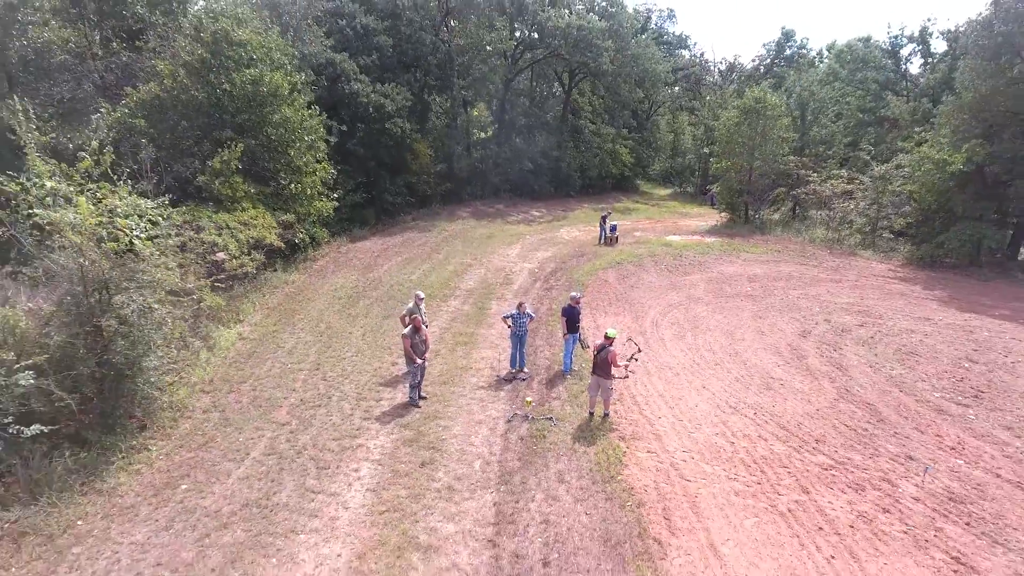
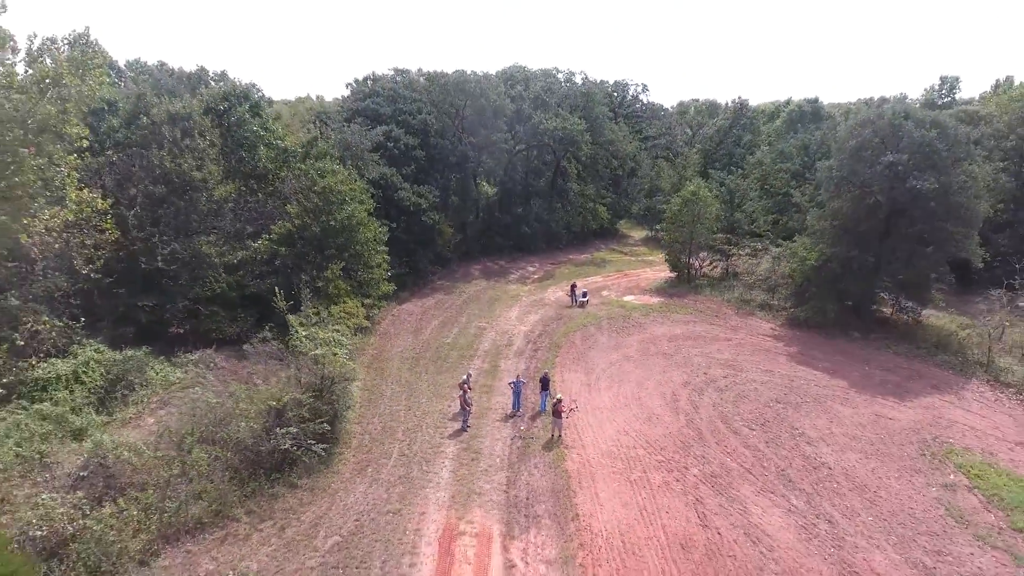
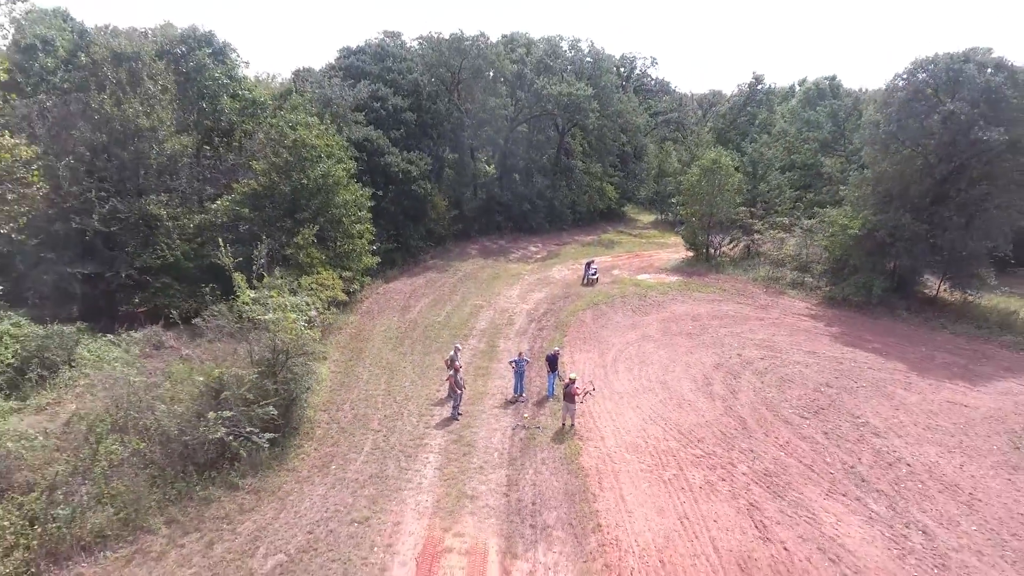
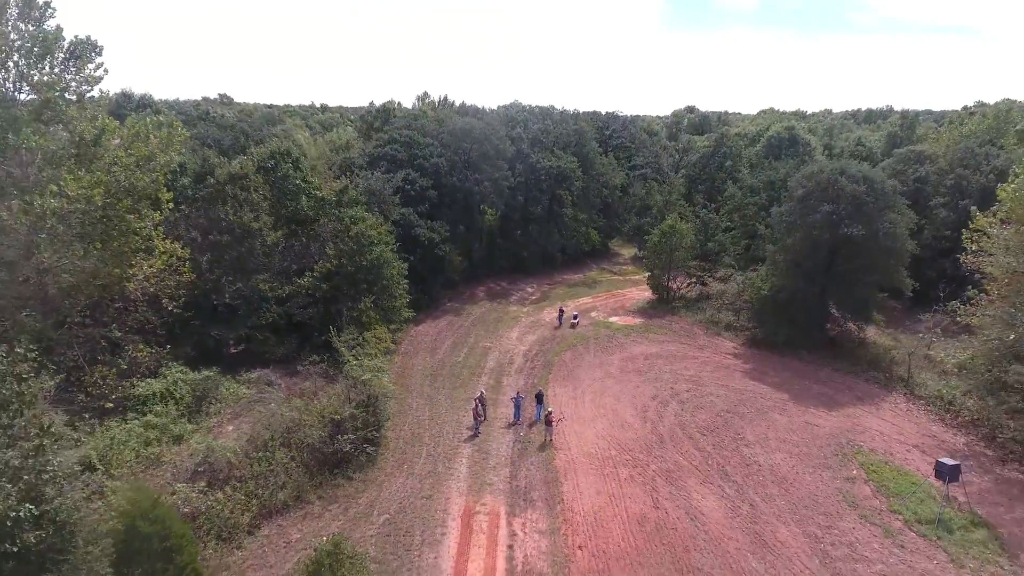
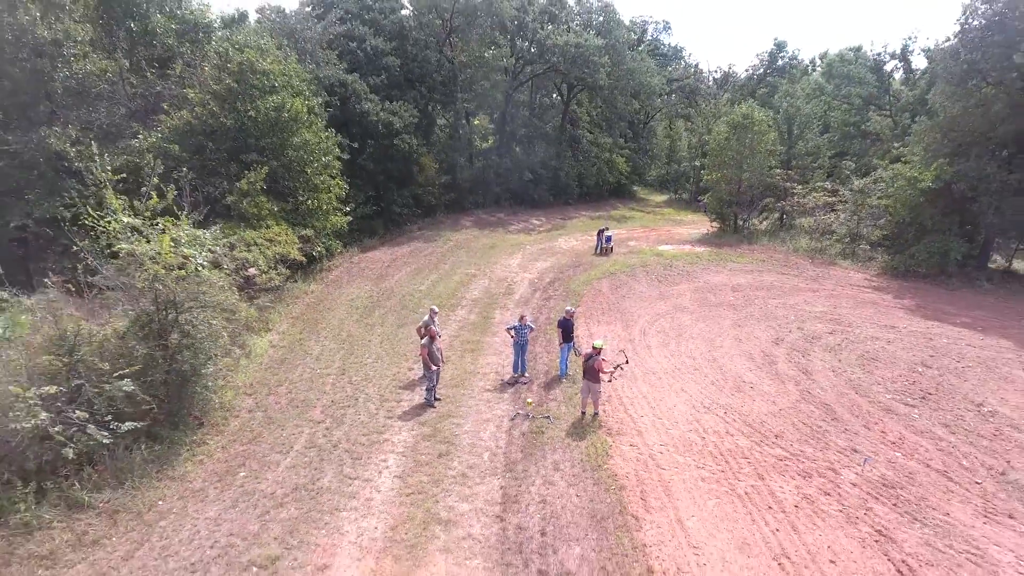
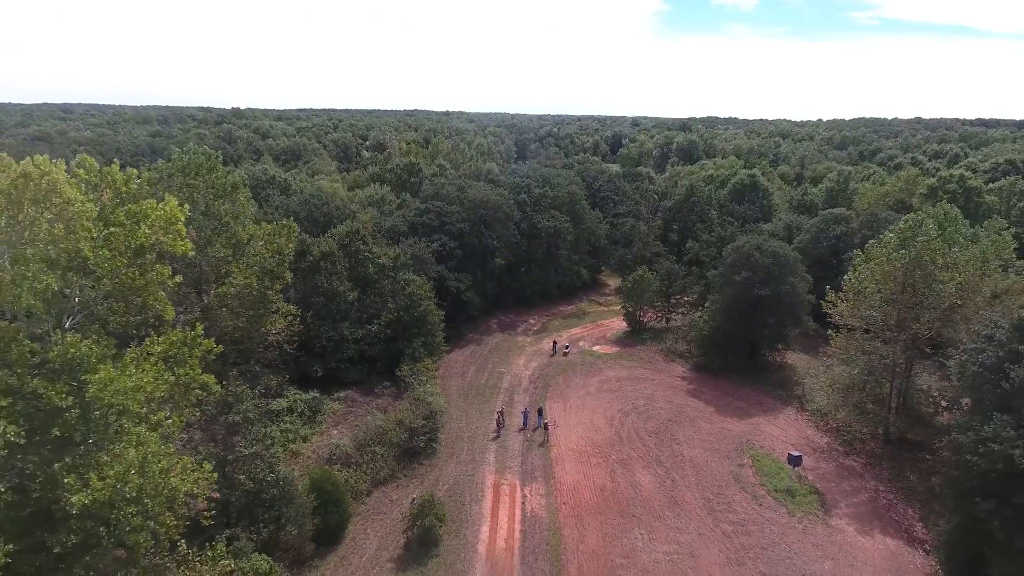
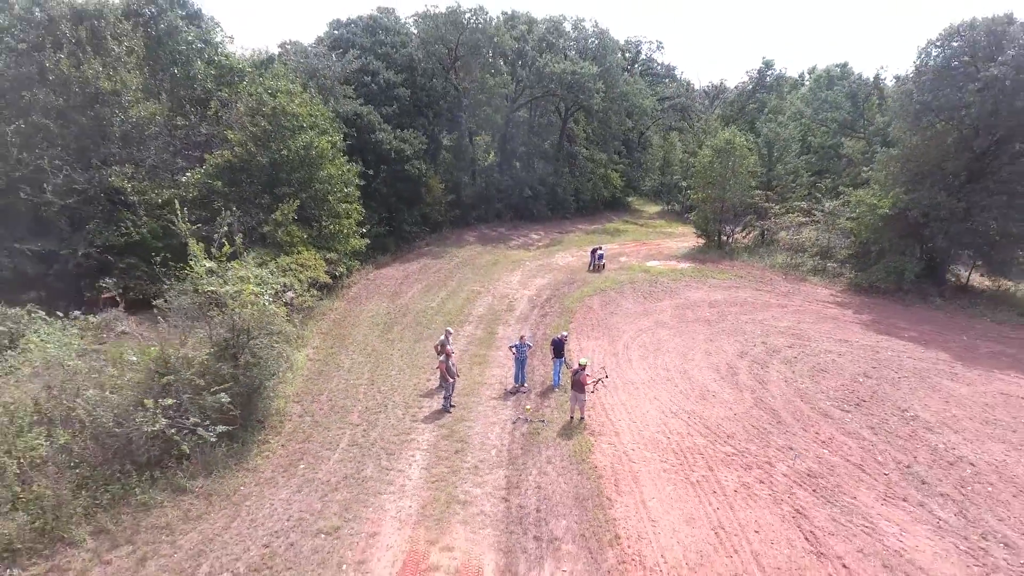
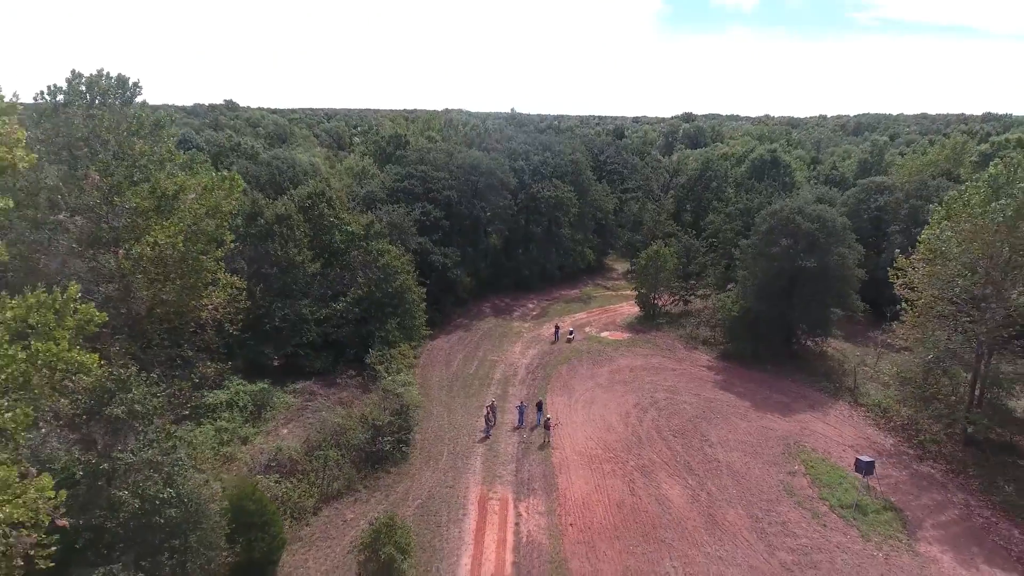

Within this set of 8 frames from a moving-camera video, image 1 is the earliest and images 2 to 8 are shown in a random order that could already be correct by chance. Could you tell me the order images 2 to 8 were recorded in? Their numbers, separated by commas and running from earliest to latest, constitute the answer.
5, 7, 3, 2, 4, 8, 6
